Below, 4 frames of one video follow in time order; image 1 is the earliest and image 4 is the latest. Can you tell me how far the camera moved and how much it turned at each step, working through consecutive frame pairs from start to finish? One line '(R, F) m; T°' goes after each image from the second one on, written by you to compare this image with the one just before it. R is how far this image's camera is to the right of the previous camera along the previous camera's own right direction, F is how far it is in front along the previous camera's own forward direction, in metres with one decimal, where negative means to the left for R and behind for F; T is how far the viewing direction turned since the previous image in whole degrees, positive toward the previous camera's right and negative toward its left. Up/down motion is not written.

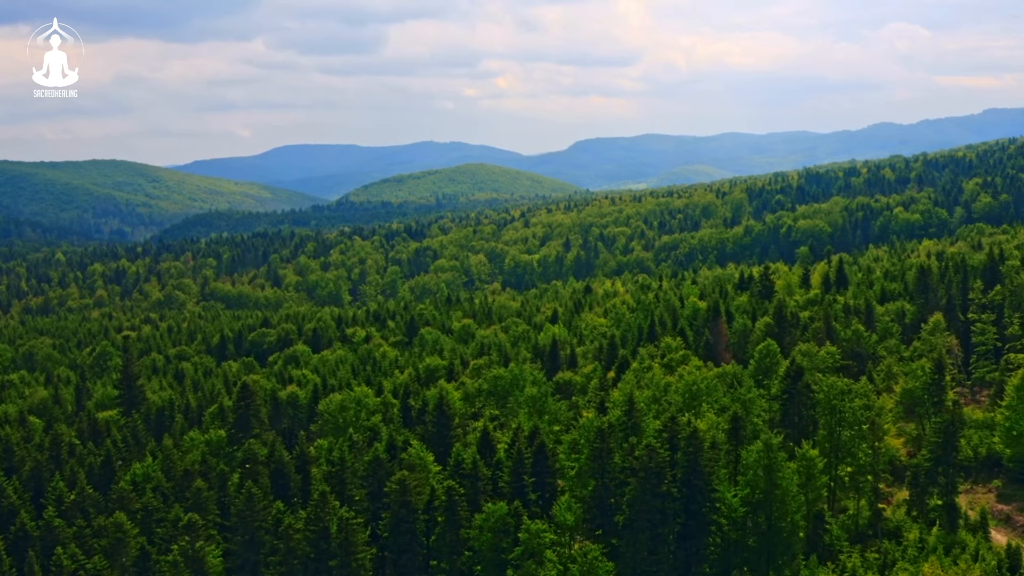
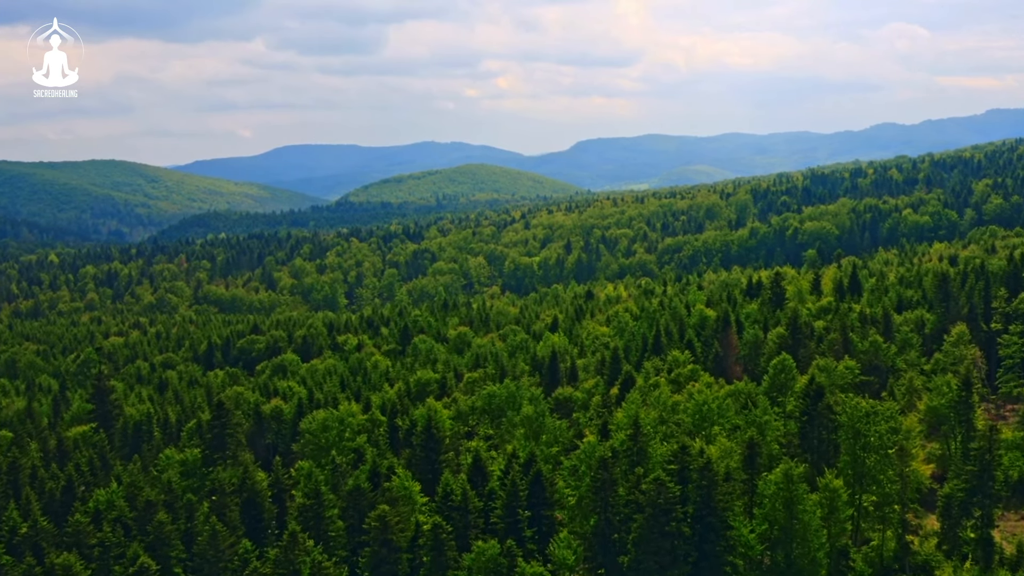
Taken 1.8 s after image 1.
(+0.6, +5.6) m; 0°
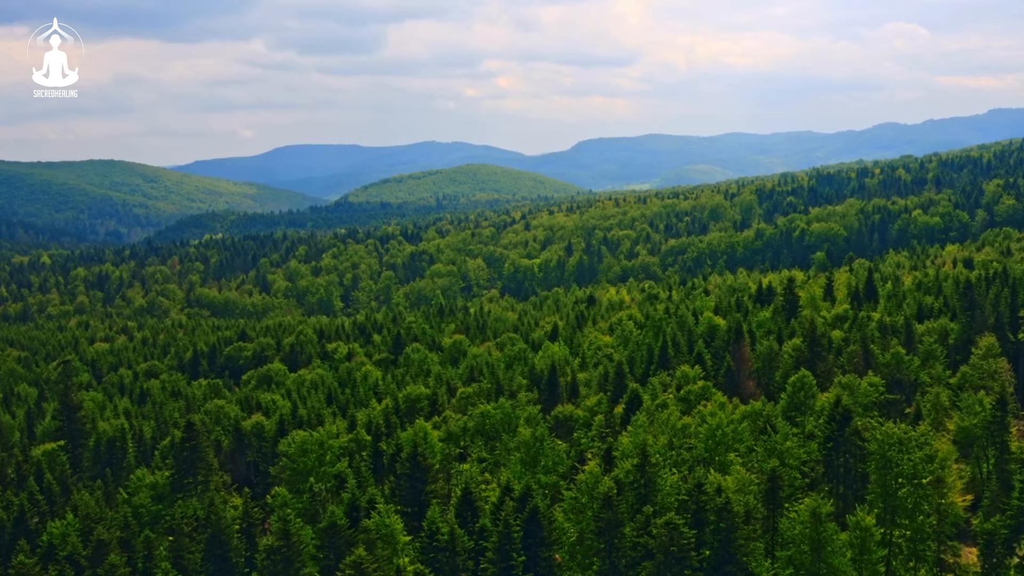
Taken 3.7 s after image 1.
(+0.5, +6.1) m; 0°
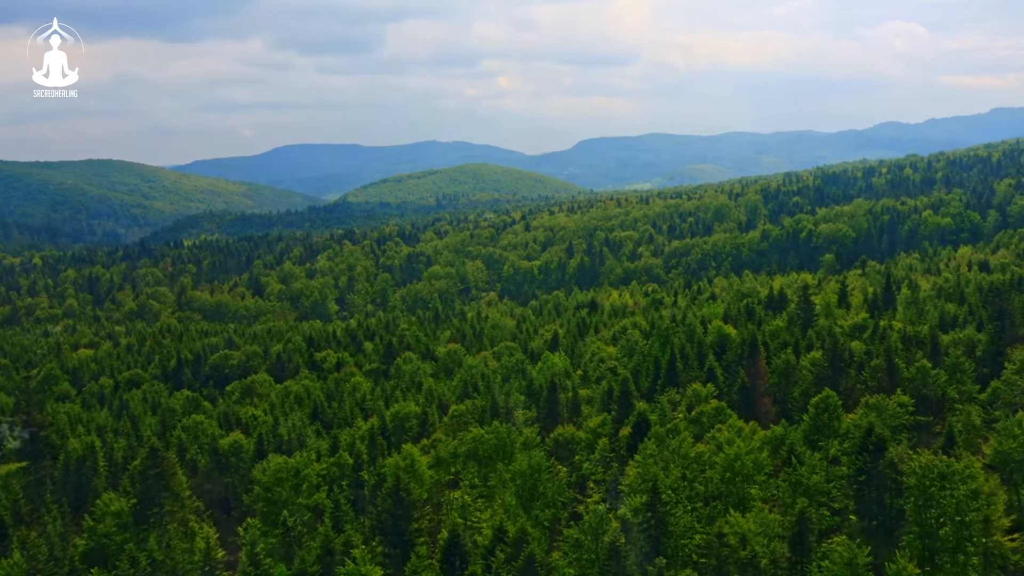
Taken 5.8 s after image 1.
(+0.5, +6.1) m; 0°
